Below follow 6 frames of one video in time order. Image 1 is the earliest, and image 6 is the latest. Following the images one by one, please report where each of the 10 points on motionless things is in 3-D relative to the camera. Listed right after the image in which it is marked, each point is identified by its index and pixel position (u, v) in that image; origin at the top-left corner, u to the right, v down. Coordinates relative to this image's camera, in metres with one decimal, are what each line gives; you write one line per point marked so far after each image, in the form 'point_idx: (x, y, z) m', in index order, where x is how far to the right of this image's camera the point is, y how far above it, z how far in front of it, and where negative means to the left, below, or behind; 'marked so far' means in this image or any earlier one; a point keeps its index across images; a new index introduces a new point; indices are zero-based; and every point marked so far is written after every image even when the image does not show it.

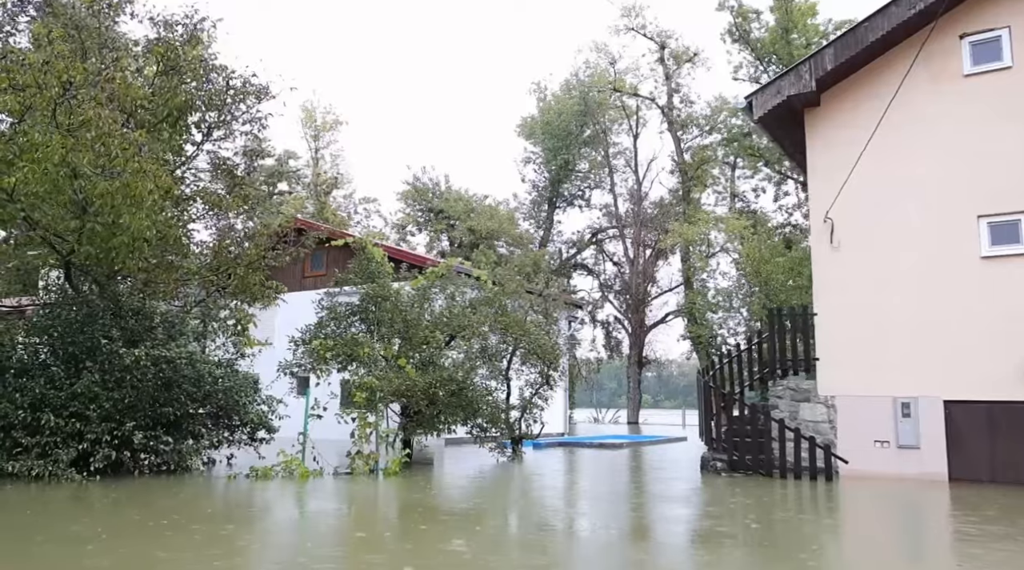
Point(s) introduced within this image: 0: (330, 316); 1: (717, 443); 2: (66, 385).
0: (-2.7, -0.5, +12.0) m
1: (+3.0, -2.3, +11.4) m
2: (-5.1, -1.2, +9.2) m
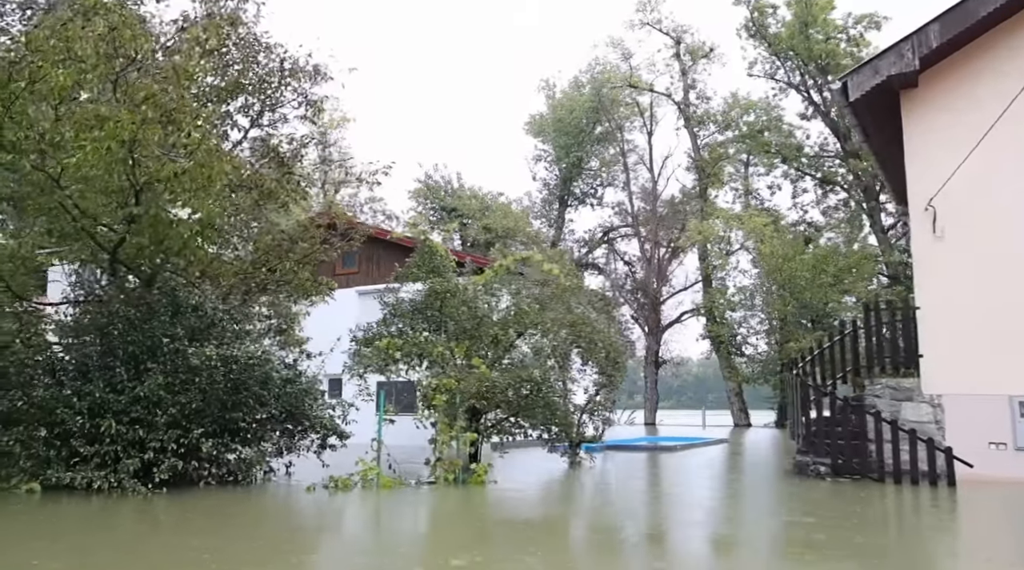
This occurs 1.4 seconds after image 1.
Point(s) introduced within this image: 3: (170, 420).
0: (-1.7, -0.4, +11.3) m
1: (+4.0, -2.2, +10.7) m
2: (-4.0, -1.1, +8.4) m
3: (-3.6, -1.4, +8.4) m
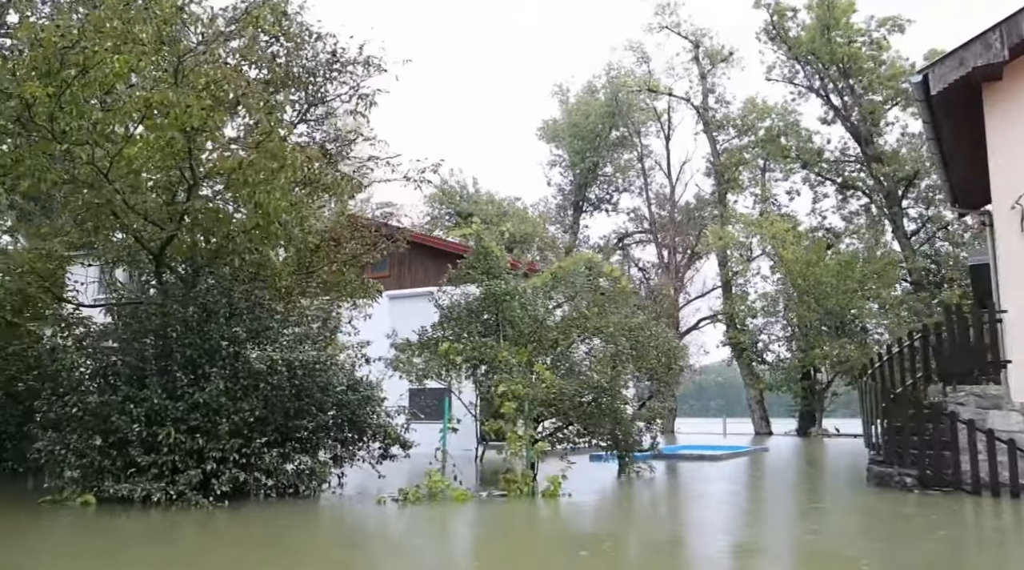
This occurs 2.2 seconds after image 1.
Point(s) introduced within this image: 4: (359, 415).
0: (-0.8, -0.4, +10.8) m
1: (+4.9, -2.2, +10.1) m
2: (-3.2, -1.1, +7.8) m
3: (-2.8, -1.4, +7.9) m
4: (-1.7, -1.4, +8.8) m
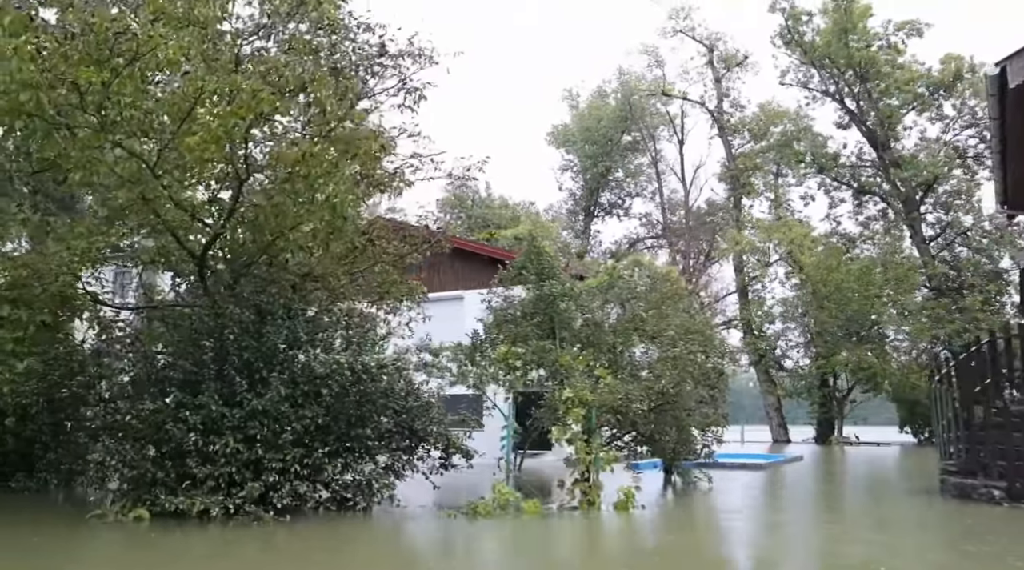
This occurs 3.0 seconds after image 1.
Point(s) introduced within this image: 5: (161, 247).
0: (-0.1, -0.5, +10.3) m
1: (+5.6, -2.2, +9.7) m
2: (-2.5, -1.1, +7.4) m
3: (-2.0, -1.4, +7.4) m
4: (-1.0, -1.4, +8.3) m
5: (-4.3, +0.4, +9.6) m
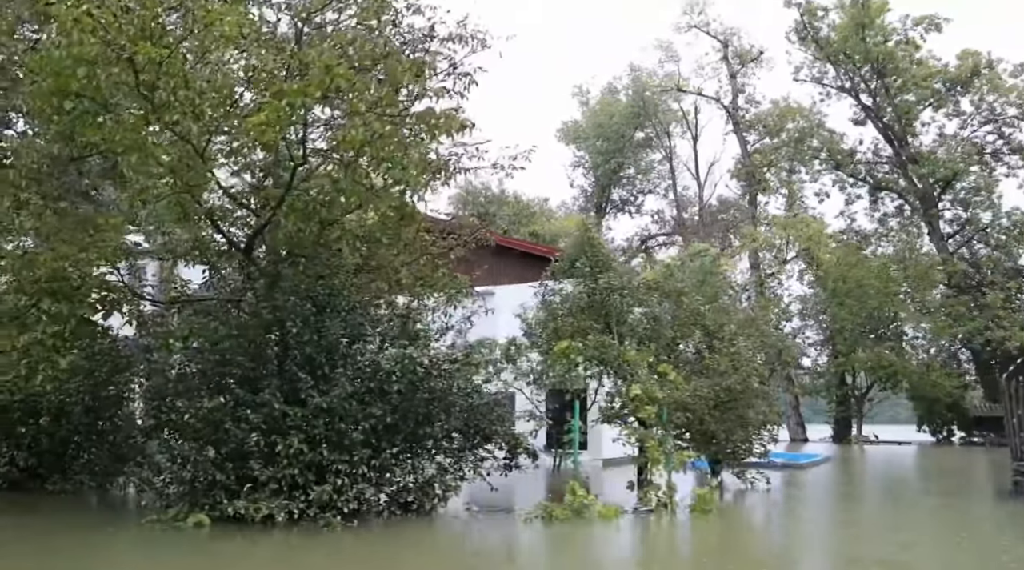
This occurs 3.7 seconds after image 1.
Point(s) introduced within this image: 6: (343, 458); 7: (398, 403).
0: (+0.6, -0.4, +9.9) m
1: (+6.3, -2.1, +9.3) m
2: (-1.8, -1.0, +6.9) m
3: (-1.3, -1.3, +7.0) m
4: (-0.3, -1.3, +7.9) m
5: (-3.6, +0.5, +9.1) m
6: (-1.5, -1.5, +6.9) m
7: (-1.0, -1.0, +7.2) m
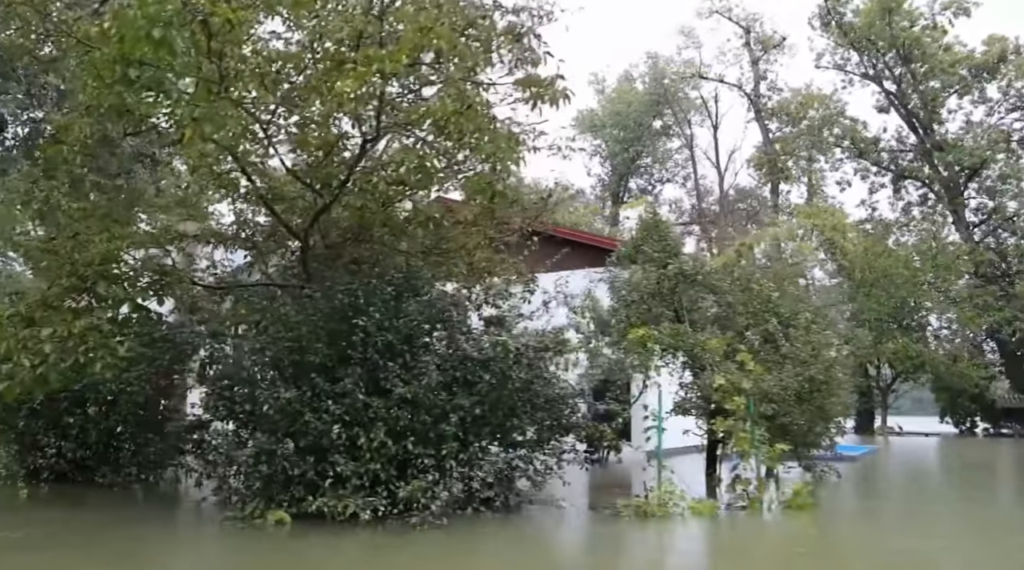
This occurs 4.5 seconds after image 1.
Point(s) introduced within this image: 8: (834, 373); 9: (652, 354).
0: (+1.3, -0.2, +9.4) m
1: (+7.1, -2.0, +8.8) m
2: (-1.0, -0.8, +6.5) m
3: (-0.6, -1.2, +6.5) m
4: (+0.5, -1.2, +7.4) m
5: (-2.8, +0.7, +8.7) m
6: (-0.7, -1.4, +6.4) m
7: (-0.3, -0.9, +6.7) m
8: (+3.6, -1.0, +9.5) m
9: (+1.5, -0.7, +8.6) m
